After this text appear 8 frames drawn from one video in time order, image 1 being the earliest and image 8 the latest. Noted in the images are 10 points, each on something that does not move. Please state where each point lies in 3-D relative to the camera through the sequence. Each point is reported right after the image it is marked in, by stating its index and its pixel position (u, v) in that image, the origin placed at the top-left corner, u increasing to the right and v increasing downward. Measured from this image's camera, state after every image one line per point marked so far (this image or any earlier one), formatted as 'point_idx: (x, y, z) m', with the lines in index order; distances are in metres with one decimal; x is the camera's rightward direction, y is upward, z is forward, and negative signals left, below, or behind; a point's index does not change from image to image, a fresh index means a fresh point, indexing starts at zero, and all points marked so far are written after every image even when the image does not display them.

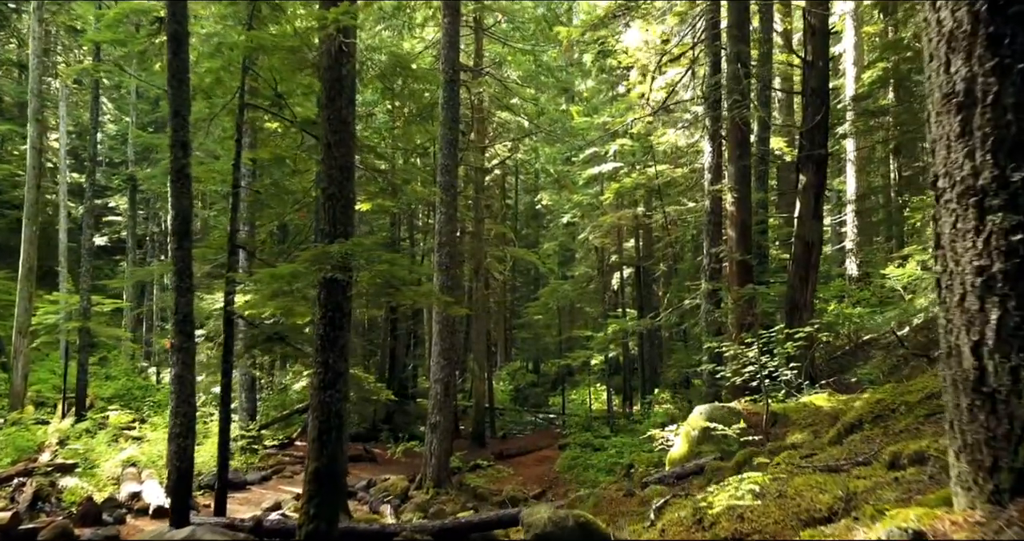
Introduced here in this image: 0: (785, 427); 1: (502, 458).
0: (+2.8, -1.6, +7.4) m
1: (-0.3, -4.6, +18.1) m
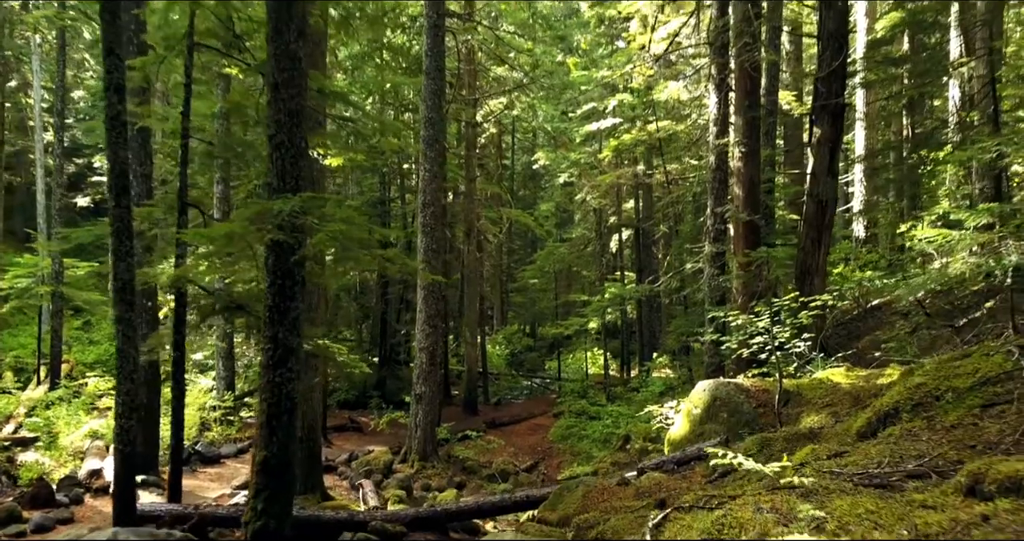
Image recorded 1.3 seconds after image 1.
0: (+2.6, -1.2, +6.6) m
1: (-0.4, -3.7, +17.4) m
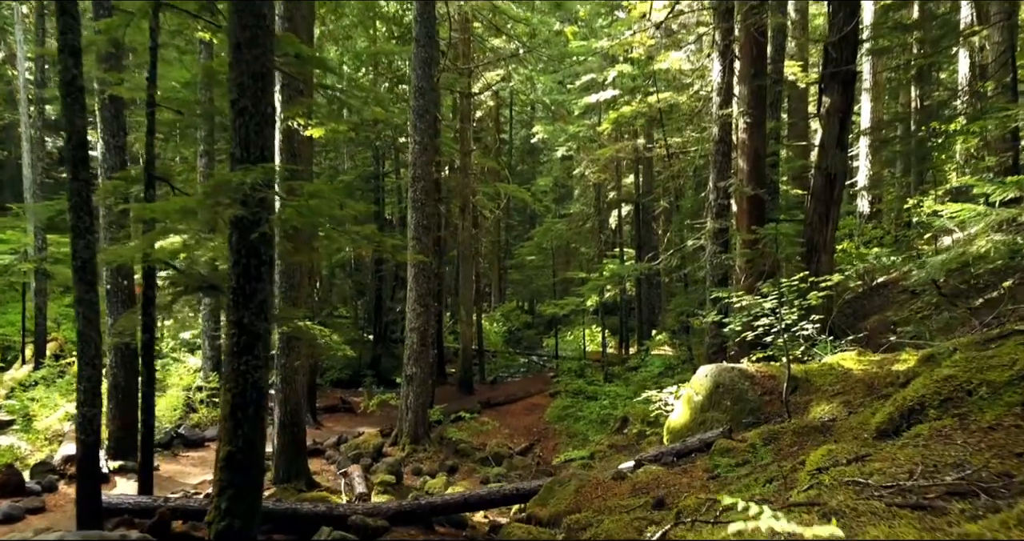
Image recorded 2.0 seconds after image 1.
0: (+2.5, -1.1, +6.1) m
1: (-0.5, -3.2, +17.1) m
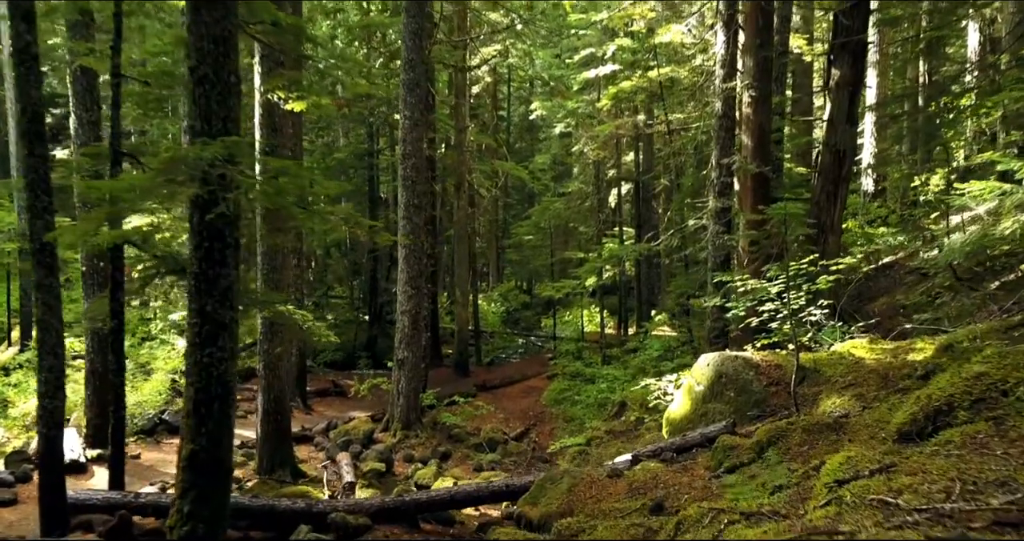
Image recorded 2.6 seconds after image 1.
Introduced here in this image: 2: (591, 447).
0: (+2.4, -0.9, +5.8) m
1: (-0.6, -2.7, +16.7) m
2: (+1.2, -2.6, +10.7) m
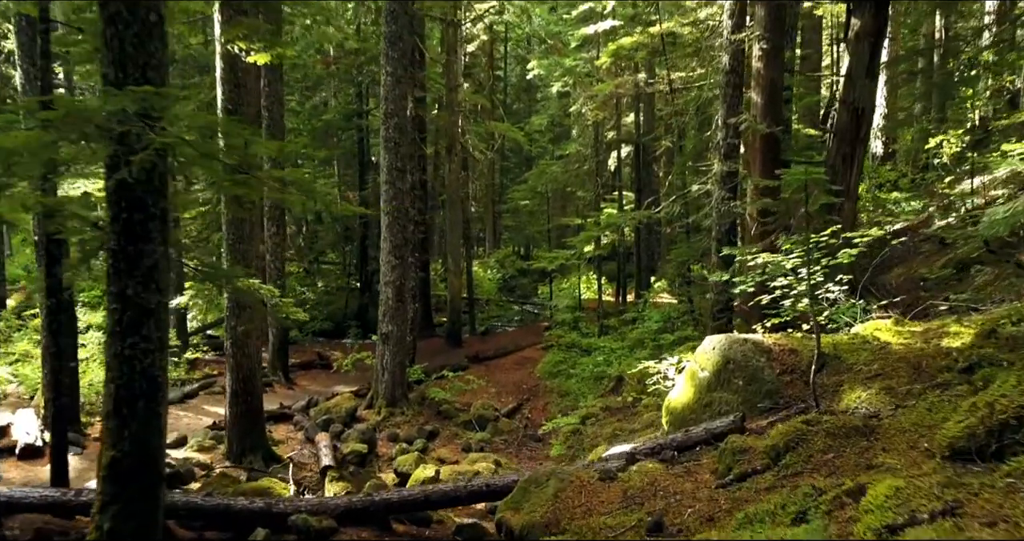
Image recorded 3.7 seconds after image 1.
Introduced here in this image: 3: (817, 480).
0: (+2.3, -0.7, +5.1) m
1: (-0.8, -2.0, +16.1) m
2: (+1.0, -2.2, +10.1) m
3: (+1.5, -1.0, +3.6) m
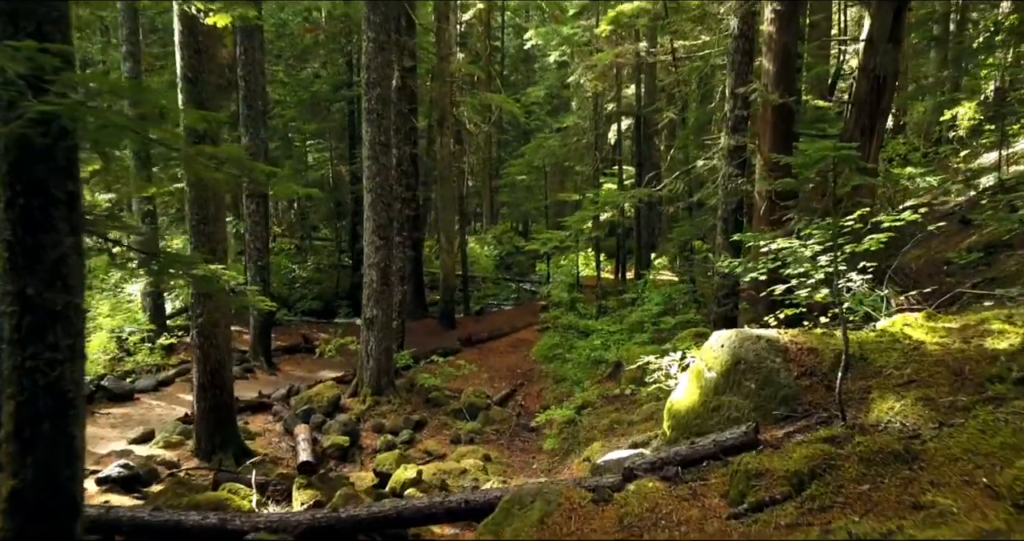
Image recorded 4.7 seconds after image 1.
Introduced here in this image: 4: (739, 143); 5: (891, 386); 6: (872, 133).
0: (+2.2, -0.7, +4.5) m
1: (-0.9, -1.6, +15.6) m
2: (+0.9, -1.9, +9.5) m
3: (+1.4, -1.0, +3.0) m
4: (+2.7, +1.5, +8.7) m
5: (+2.2, -0.7, +4.2) m
6: (+3.9, +1.5, +7.9) m
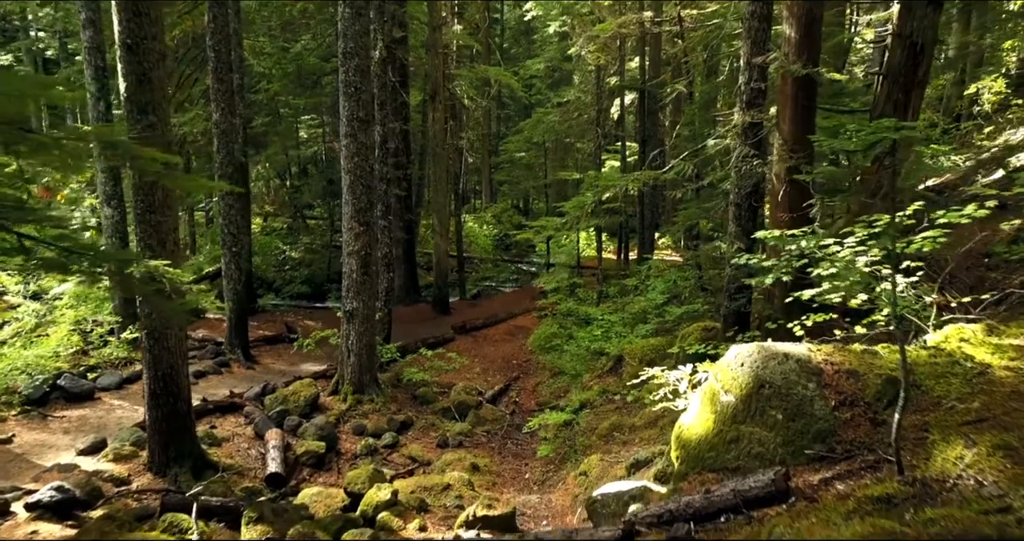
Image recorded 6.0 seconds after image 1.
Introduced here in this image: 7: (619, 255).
0: (+2.0, -0.7, +3.6) m
1: (-1.0, -1.2, +14.8) m
2: (+0.8, -1.8, +8.8) m
3: (+1.3, -1.1, +2.2) m
4: (+2.6, +1.6, +7.8) m
5: (+2.1, -0.7, +3.4) m
6: (+3.8, +1.6, +7.0) m
7: (+2.9, +0.3, +19.8) m
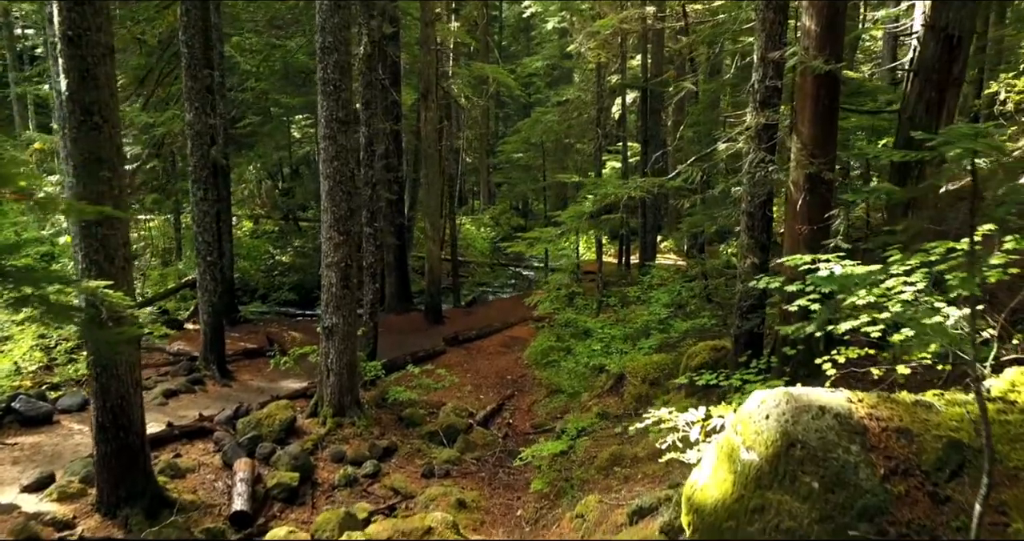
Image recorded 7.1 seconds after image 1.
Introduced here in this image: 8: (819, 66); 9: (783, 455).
0: (+1.9, -0.9, +2.9) m
1: (-1.1, -1.4, +14.1) m
2: (+0.7, -2.0, +8.0) m
3: (+1.2, -1.3, +1.5) m
4: (+2.5, +1.4, +7.1) m
5: (+2.0, -0.9, +2.7) m
6: (+3.7, +1.4, +6.3) m
7: (+2.8, +0.2, +19.1) m
8: (+2.7, +1.8, +6.4) m
9: (+1.3, -0.9, +3.4) m
